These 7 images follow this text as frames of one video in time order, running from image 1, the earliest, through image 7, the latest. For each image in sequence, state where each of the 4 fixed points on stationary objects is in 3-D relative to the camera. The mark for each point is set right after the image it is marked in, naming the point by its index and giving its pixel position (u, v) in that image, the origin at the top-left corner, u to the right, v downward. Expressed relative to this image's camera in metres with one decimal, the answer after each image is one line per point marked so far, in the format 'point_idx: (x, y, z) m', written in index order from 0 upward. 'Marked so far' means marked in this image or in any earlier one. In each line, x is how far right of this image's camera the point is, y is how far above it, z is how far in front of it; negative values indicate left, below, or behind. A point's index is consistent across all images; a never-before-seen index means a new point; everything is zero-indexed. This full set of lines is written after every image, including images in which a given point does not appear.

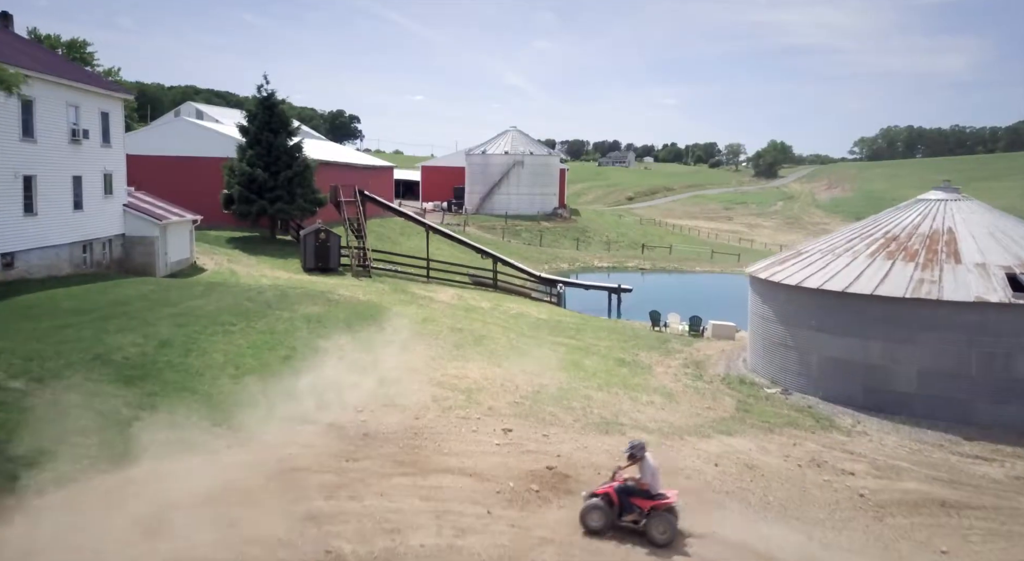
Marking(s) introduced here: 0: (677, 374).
0: (+3.4, -1.9, +13.1) m
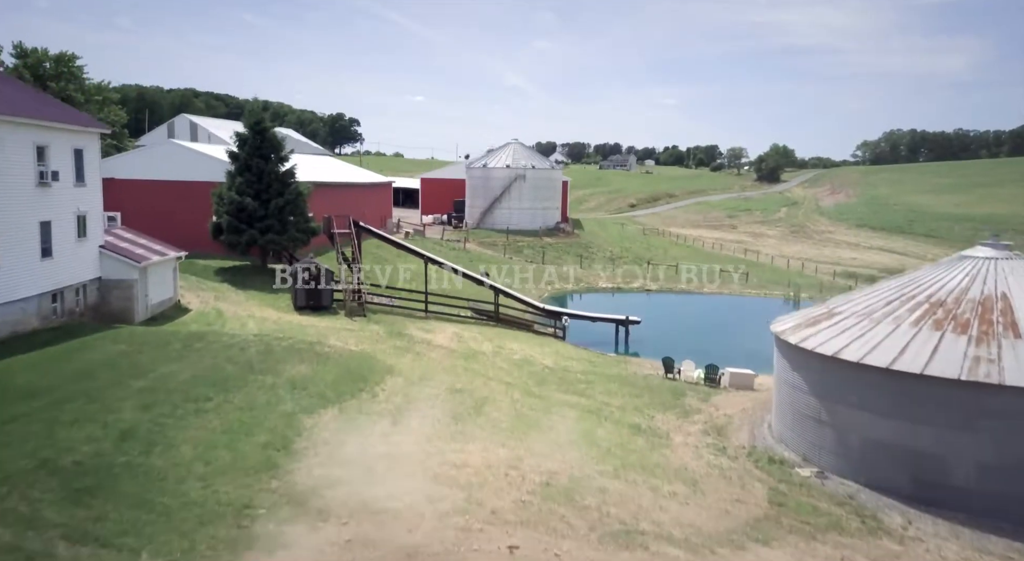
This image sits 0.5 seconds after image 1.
0: (+3.5, -3.1, +11.9) m
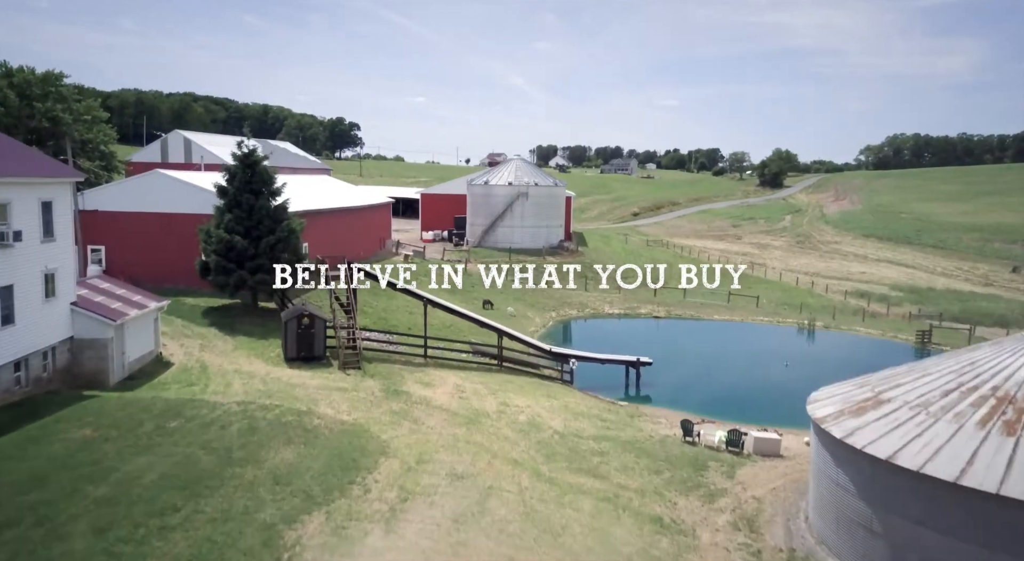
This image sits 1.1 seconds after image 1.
0: (+3.6, -4.5, +10.6) m
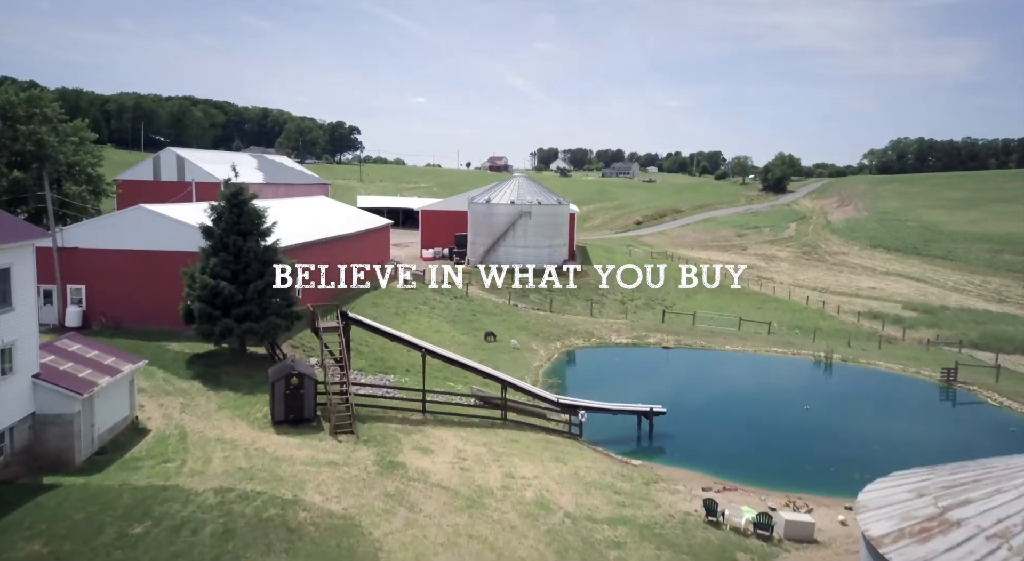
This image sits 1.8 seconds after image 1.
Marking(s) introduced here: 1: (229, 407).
0: (+3.8, -5.9, +9.2) m
1: (-7.9, -3.5, +17.6) m
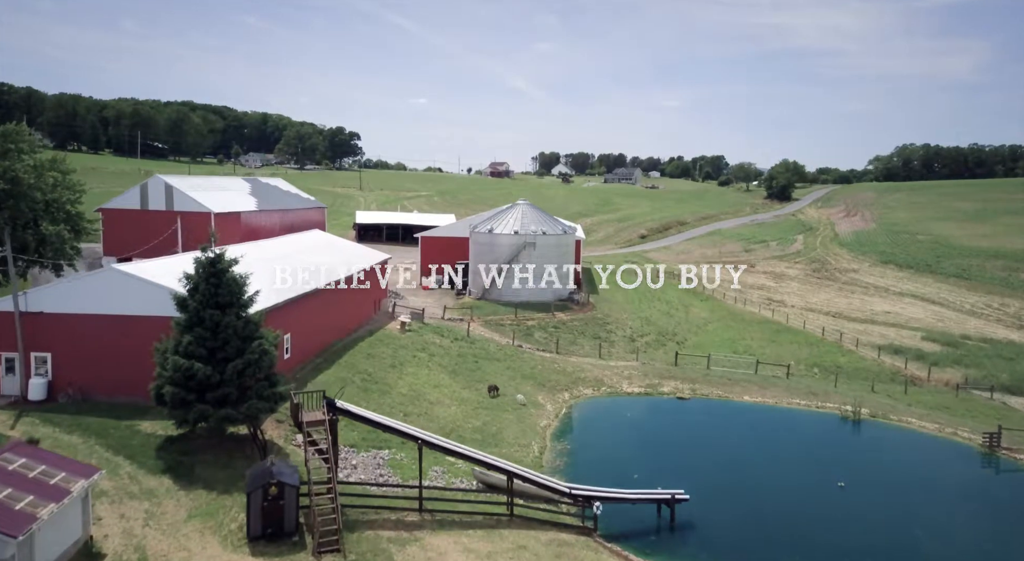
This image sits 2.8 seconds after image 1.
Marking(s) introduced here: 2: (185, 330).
0: (+4.0, -8.2, +7.2) m
1: (-7.7, -5.7, +15.6) m
2: (-9.4, -1.4, +18.1) m
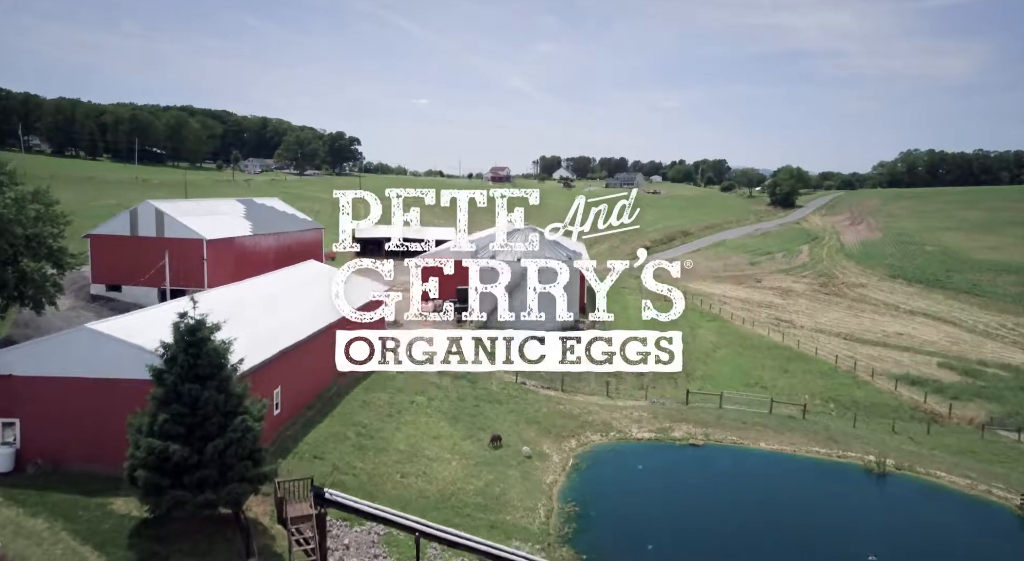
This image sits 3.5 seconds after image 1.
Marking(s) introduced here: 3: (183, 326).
0: (+4.1, -10.0, +5.6) m
1: (-7.5, -7.6, +14.0) m
2: (-9.2, -3.3, +16.5) m
3: (-8.7, -1.2, +16.6) m
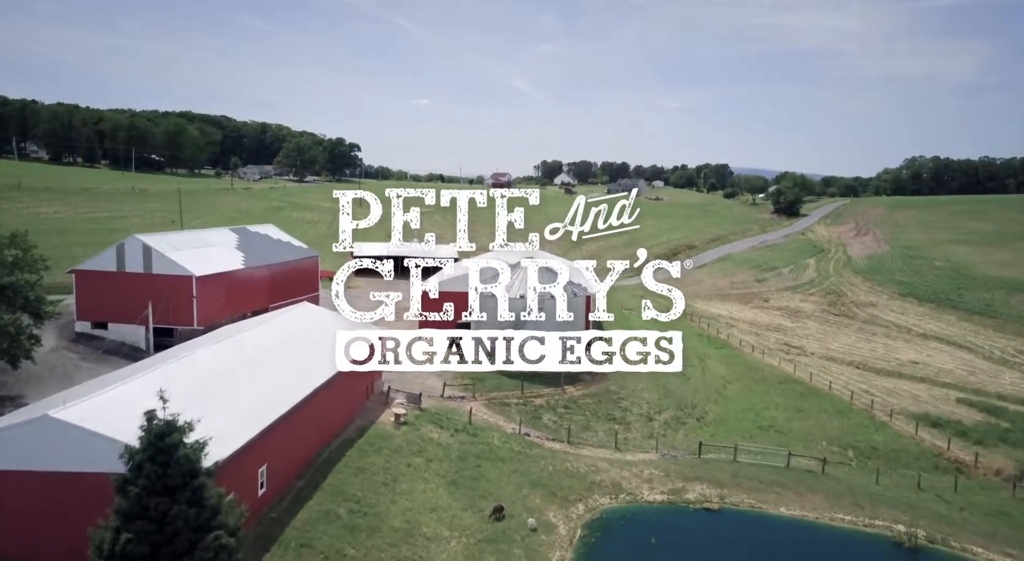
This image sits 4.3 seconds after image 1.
0: (+4.2, -12.3, +3.8) m
1: (-7.4, -9.9, +12.2) m
2: (-9.1, -5.6, +14.8) m
3: (-8.6, -3.5, +14.8) m
